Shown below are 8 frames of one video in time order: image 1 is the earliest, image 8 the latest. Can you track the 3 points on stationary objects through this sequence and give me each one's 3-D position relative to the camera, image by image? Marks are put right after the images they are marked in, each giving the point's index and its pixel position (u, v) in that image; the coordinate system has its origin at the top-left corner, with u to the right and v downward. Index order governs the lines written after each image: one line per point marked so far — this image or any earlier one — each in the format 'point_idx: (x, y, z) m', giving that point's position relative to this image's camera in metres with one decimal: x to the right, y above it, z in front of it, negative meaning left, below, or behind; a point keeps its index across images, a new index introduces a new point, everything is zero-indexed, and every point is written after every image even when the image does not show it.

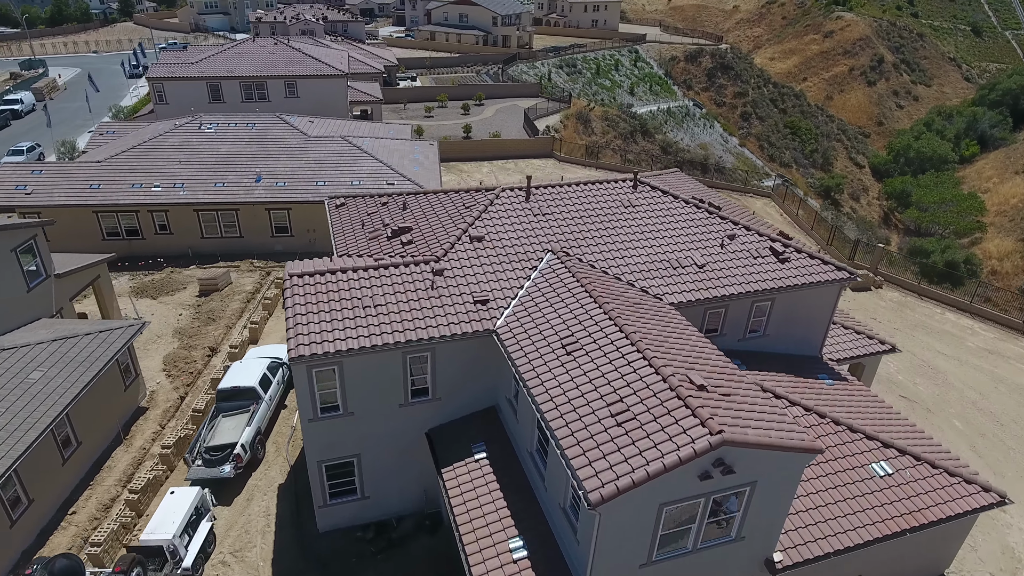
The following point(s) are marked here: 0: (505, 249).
0: (-0.2, +0.9, +15.0) m
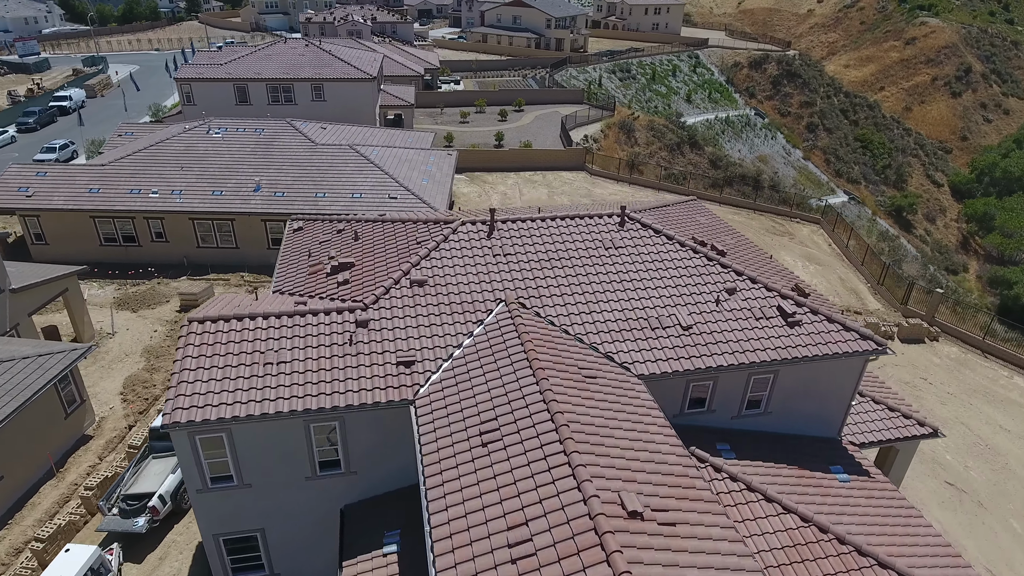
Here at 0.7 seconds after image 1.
0: (-1.3, -0.2, +12.7) m
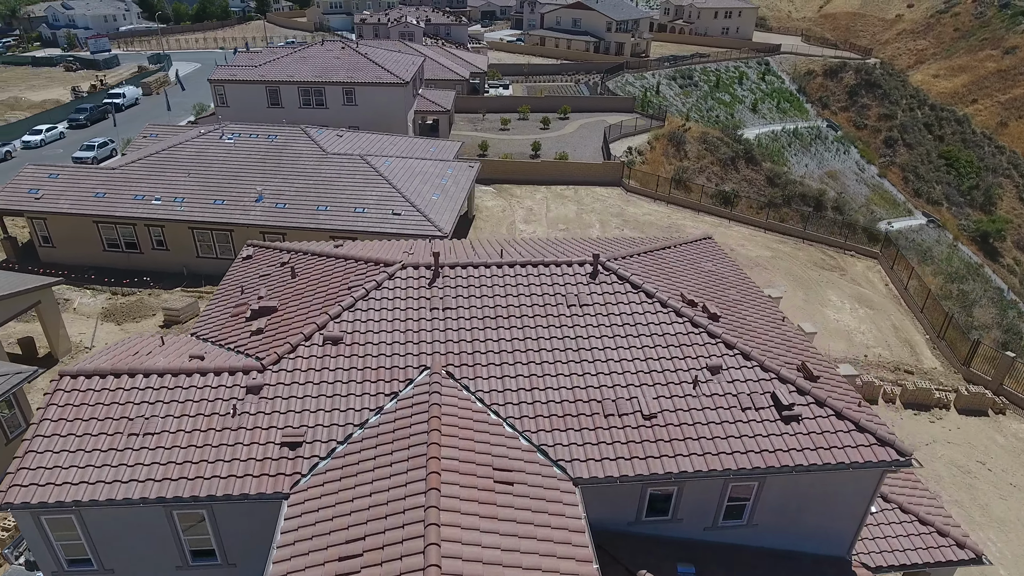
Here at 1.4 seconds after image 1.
0: (-2.5, -1.2, +10.7) m
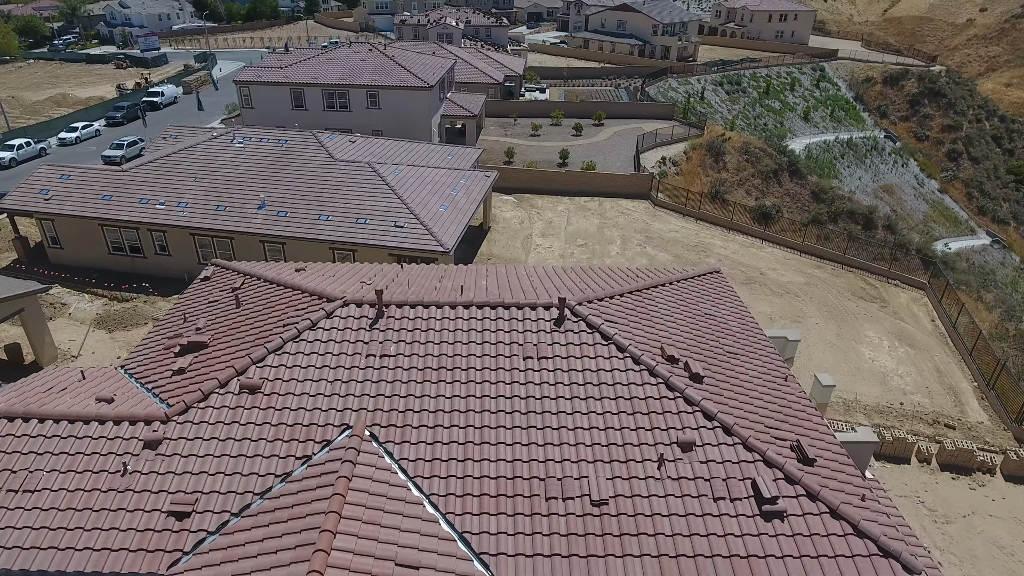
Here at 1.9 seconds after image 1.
0: (-3.4, -1.8, +9.4) m
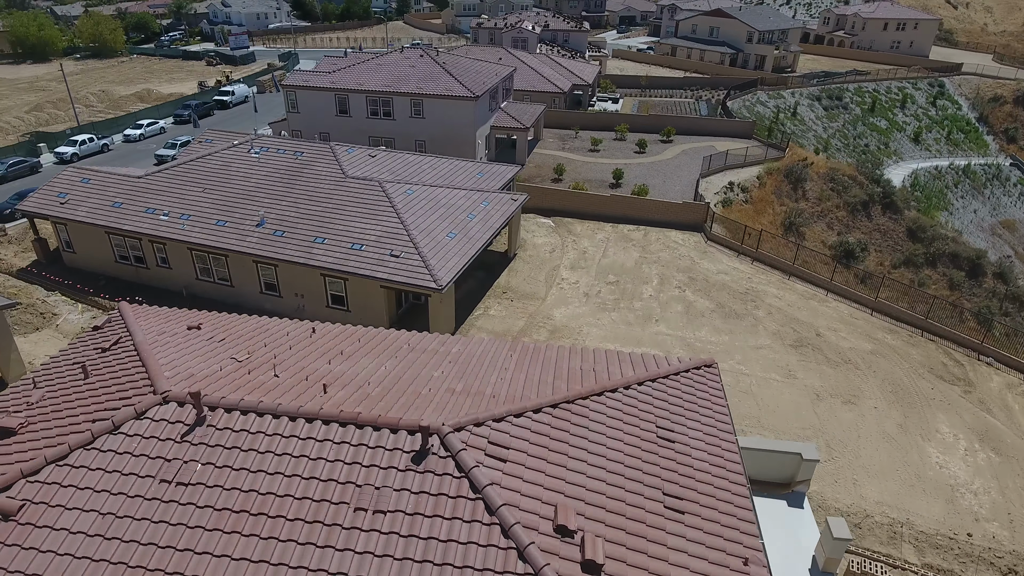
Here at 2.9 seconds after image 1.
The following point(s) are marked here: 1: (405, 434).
0: (-5.5, -3.0, +7.2) m
1: (-1.3, -1.8, +8.2) m
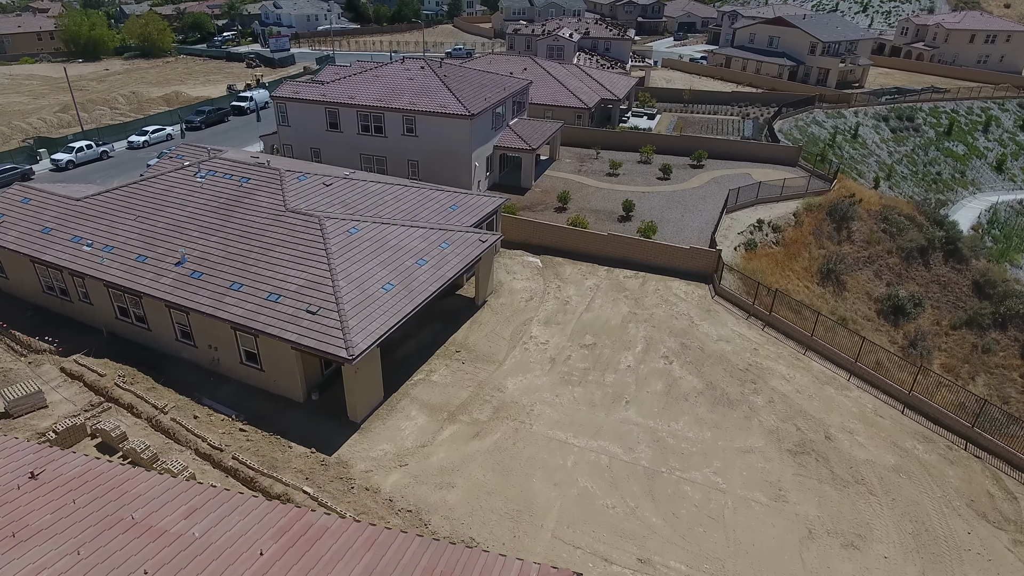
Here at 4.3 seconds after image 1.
0: (-8.8, -4.6, +4.1) m
1: (-4.5, -3.7, +4.7) m
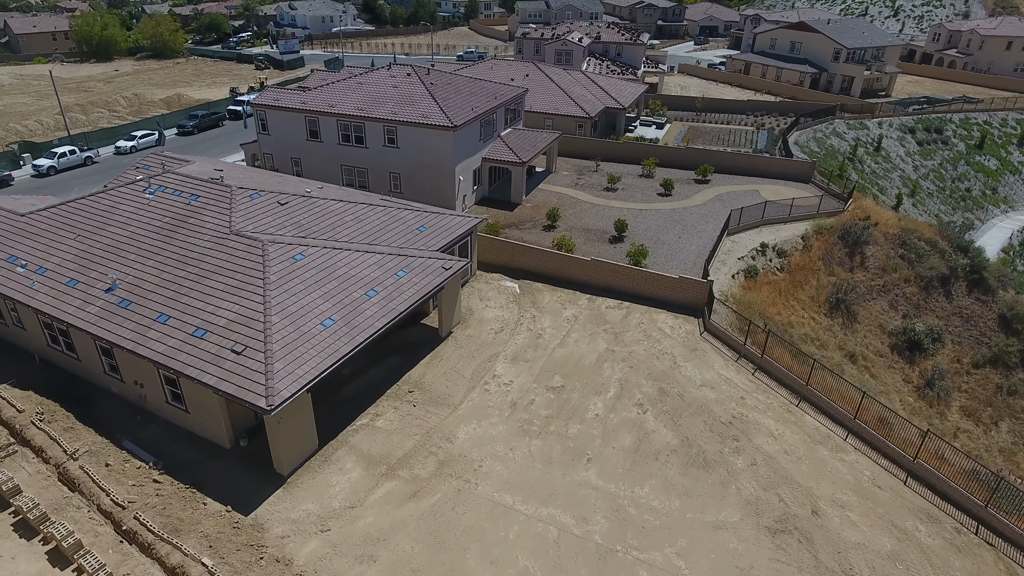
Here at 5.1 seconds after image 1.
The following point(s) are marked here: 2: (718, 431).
0: (-10.8, -5.5, +2.4) m
1: (-6.5, -4.6, +2.8) m
2: (+5.9, -4.1, +18.5) m
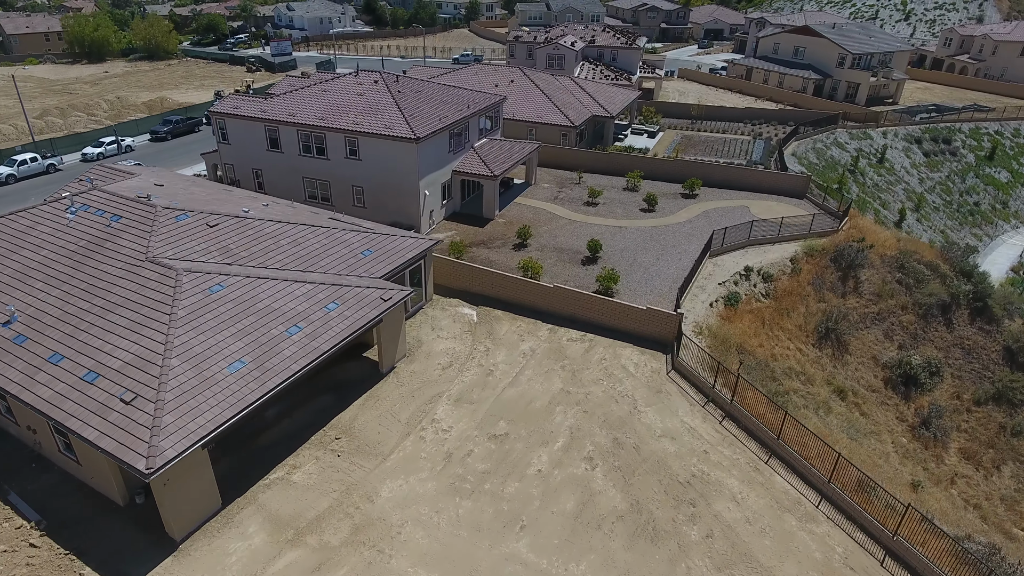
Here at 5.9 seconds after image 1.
0: (-12.9, -6.4, +0.5) m
1: (-8.5, -5.6, +0.9) m
2: (+4.1, -5.1, +16.4) m
